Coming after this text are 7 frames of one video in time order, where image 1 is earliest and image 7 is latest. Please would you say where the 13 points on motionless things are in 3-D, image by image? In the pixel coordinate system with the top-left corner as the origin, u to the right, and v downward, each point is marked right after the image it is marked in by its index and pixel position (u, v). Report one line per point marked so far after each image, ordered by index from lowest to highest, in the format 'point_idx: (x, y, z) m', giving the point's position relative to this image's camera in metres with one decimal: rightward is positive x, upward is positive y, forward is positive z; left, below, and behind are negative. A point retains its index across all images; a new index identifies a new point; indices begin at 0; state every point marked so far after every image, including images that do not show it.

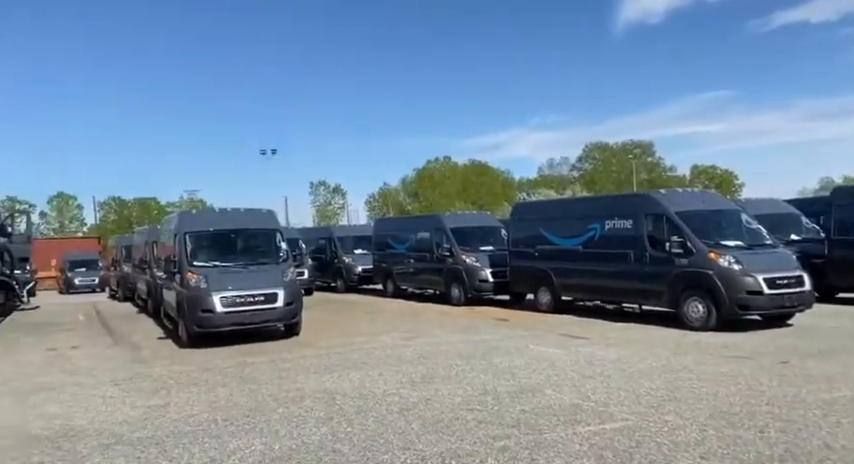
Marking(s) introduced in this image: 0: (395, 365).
0: (-0.3, -1.4, +6.6) m
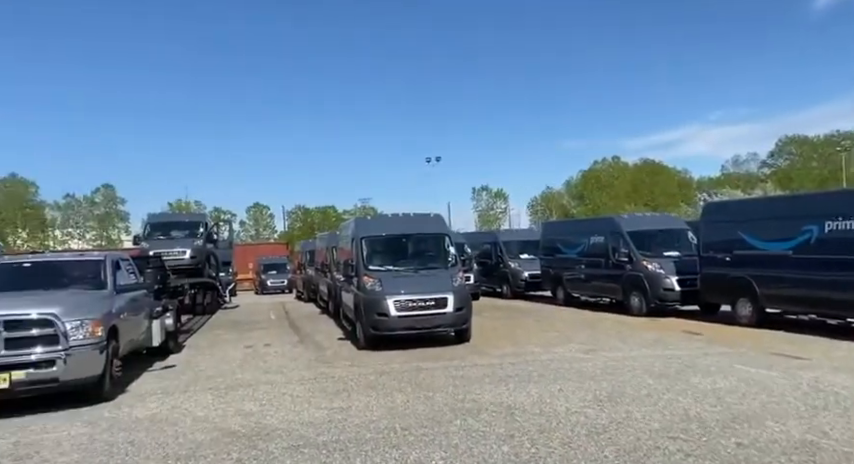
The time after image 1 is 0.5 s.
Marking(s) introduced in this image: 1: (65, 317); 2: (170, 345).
0: (+1.4, -1.4, +6.2) m
1: (-4.4, -1.0, +7.6) m
2: (-4.8, -2.1, +11.9) m
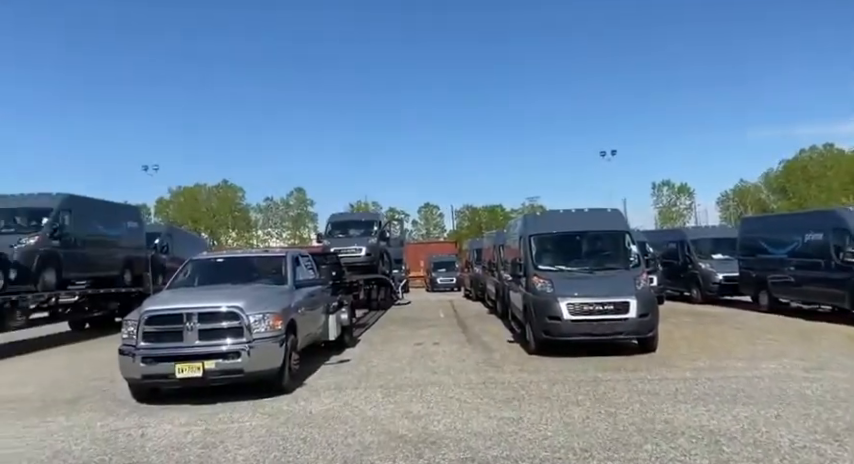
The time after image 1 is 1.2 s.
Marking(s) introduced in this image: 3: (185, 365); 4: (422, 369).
0: (+3.0, -1.4, +5.2) m
1: (-2.3, -1.0, +8.1) m
2: (-1.6, -2.1, +12.3) m
3: (-2.9, -1.6, +7.7) m
4: (-0.1, -2.1, +9.8) m
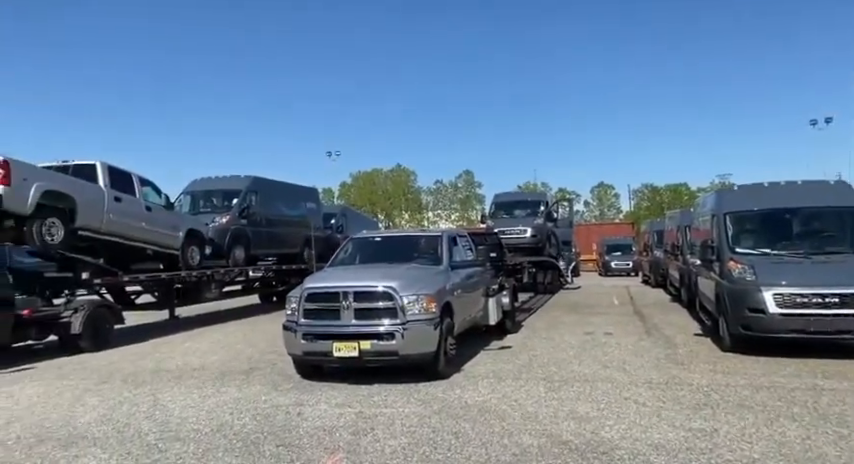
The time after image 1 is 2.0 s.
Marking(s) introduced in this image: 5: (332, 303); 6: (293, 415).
0: (+4.0, -1.2, +3.6) m
1: (-0.3, -0.7, +7.7) m
2: (+1.5, -1.7, +11.7) m
3: (-1.0, -1.3, +7.6) m
4: (+2.3, -1.8, +8.9) m
5: (-1.2, -0.9, +7.7) m
6: (-1.4, -1.9, +6.5) m
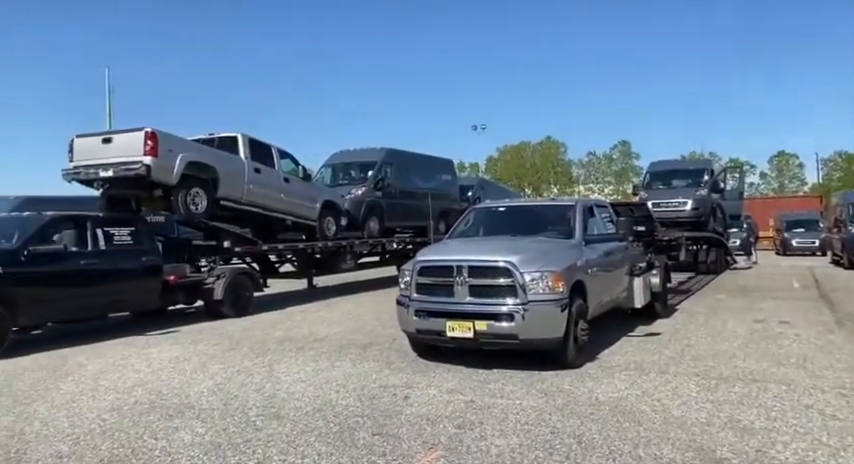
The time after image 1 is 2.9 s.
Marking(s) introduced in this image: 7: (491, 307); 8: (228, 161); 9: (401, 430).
0: (+4.3, -1.1, +1.8) m
1: (+1.1, -0.4, +6.8) m
2: (+3.7, -1.2, +10.3) m
3: (+0.3, -1.0, +6.9) m
4: (+3.9, -1.4, +7.4) m
5: (+0.2, -0.5, +7.0) m
6: (-0.2, -1.6, +6.0) m
7: (+0.7, -0.8, +6.8) m
8: (-3.6, +1.3, +11.8) m
9: (-0.2, -1.6, +5.2) m
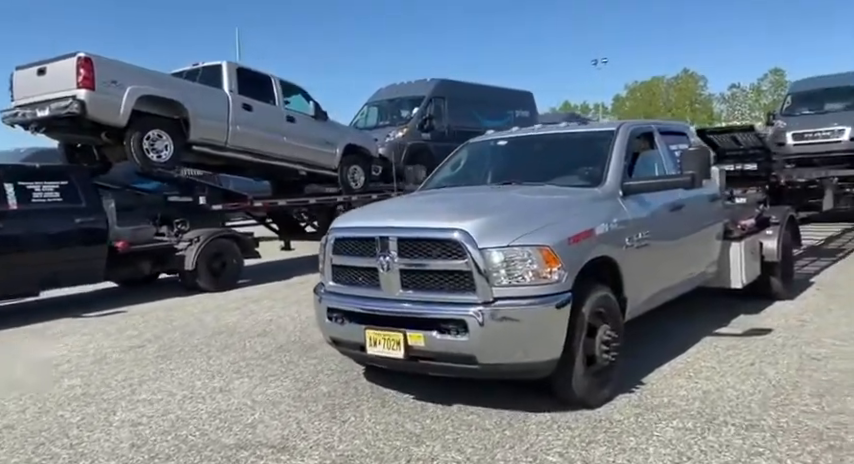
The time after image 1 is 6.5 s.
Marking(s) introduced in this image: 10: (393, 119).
0: (+2.6, -1.1, -1.6) m
1: (+0.4, 0.0, +3.9) m
2: (+3.7, -0.6, +6.8) m
3: (-0.3, -0.7, +4.1) m
4: (+3.3, -1.0, +3.9) m
5: (-0.4, -0.2, +4.2) m
6: (-1.0, -1.3, +3.4) m
7: (0.0, -0.5, +3.9) m
8: (-3.3, +2.0, +9.5) m
9: (-1.2, -1.4, +2.6) m
10: (-0.8, +2.5, +14.1) m
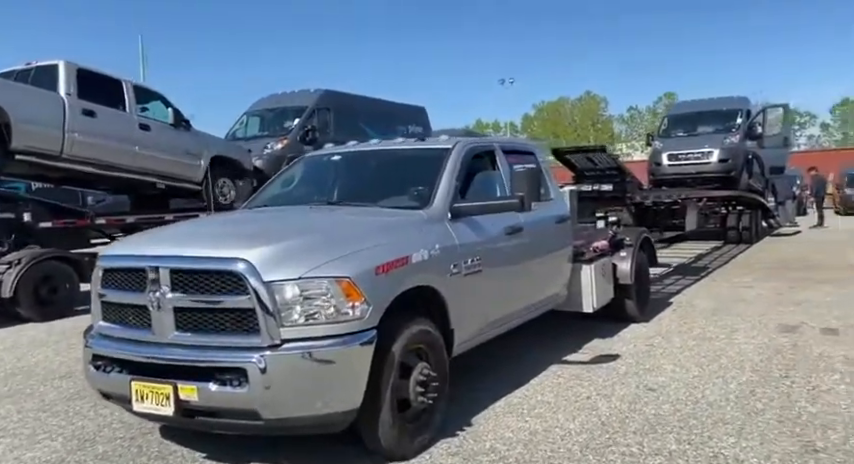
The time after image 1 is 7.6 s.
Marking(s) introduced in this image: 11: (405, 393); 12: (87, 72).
0: (+2.1, -1.2, -1.9) m
1: (-0.8, -0.2, +3.3) m
2: (+2.1, -0.8, +6.6) m
3: (-1.5, -0.8, +3.4) m
4: (+2.1, -1.2, +3.7) m
5: (-1.6, -0.3, +3.6) m
6: (-2.1, -1.5, +2.6) m
7: (-1.1, -0.6, +3.3) m
8: (-5.2, +1.7, +8.4) m
9: (-2.1, -1.5, +1.8) m
10: (-3.3, +2.1, +13.3) m
11: (-0.1, -0.9, +3.7) m
12: (-5.0, +2.3, +9.4) m
